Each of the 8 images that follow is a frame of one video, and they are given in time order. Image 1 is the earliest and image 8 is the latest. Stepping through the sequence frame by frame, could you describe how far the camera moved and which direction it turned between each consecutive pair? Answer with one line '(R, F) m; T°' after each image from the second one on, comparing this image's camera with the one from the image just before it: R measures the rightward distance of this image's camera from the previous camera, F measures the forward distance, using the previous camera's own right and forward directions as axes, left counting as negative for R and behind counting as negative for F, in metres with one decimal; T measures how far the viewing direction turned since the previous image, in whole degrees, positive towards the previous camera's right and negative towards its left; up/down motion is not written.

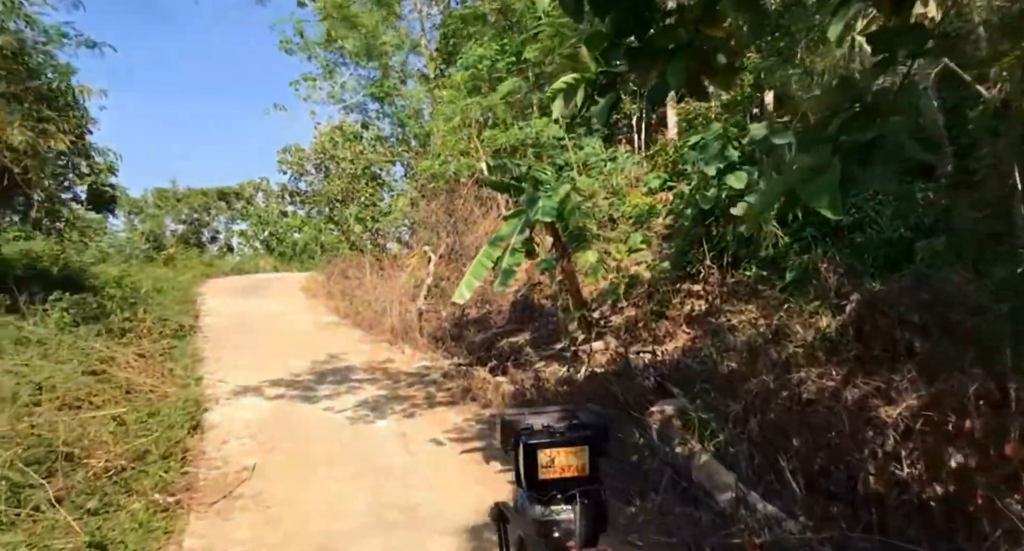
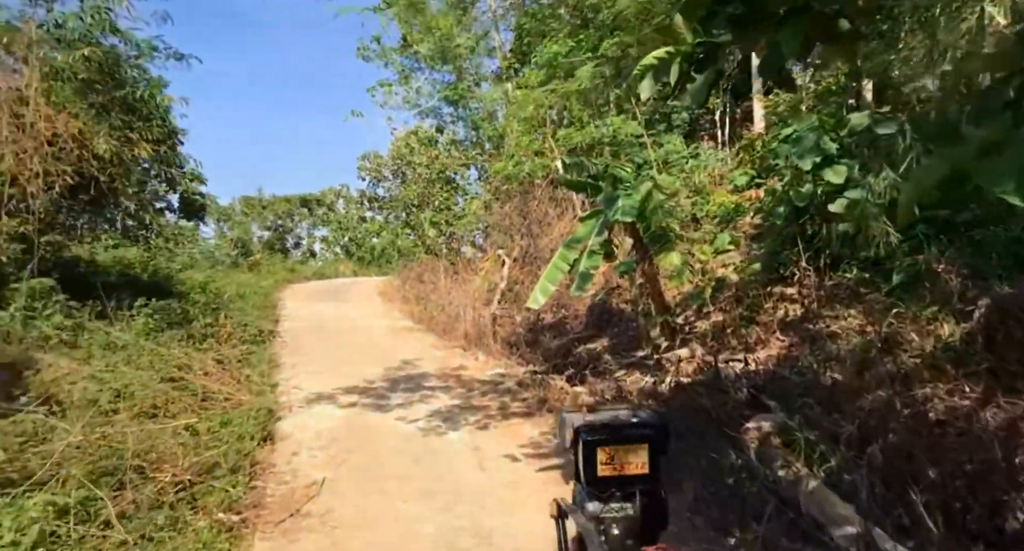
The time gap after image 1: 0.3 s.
(0.0, +0.3) m; -6°
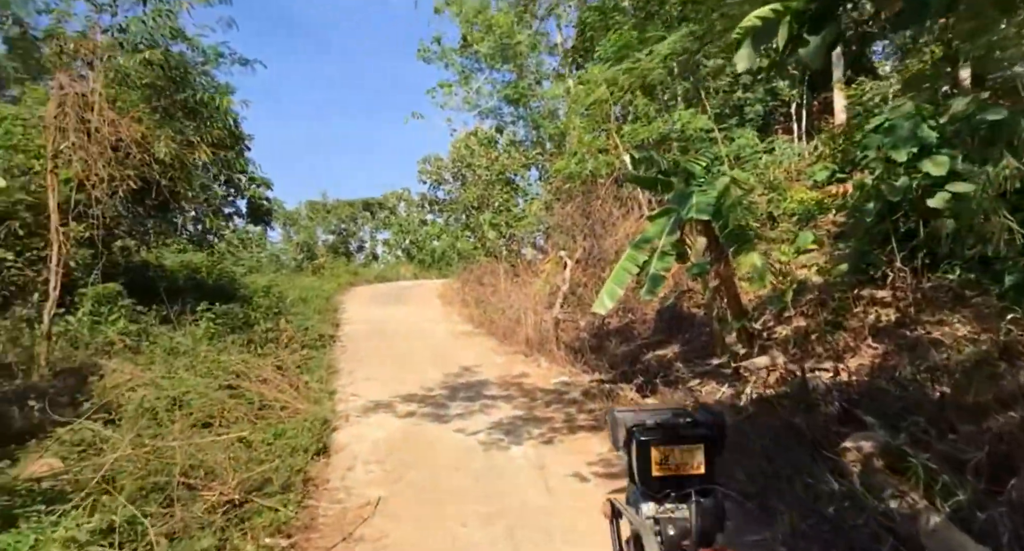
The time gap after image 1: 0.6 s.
(0.0, +0.3) m; -5°
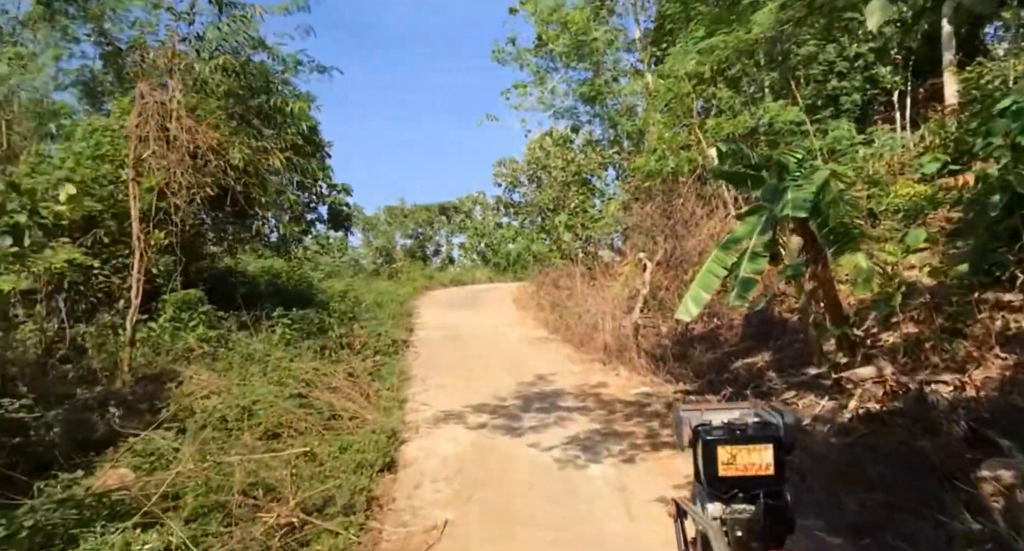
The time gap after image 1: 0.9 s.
(0.0, +0.3) m; -7°
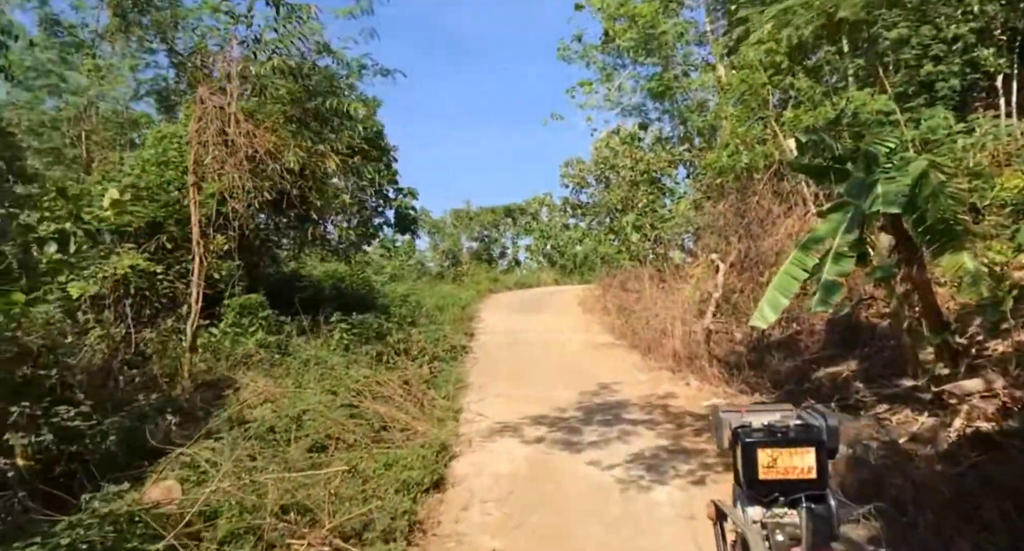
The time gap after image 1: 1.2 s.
(+0.1, +0.3) m; -6°
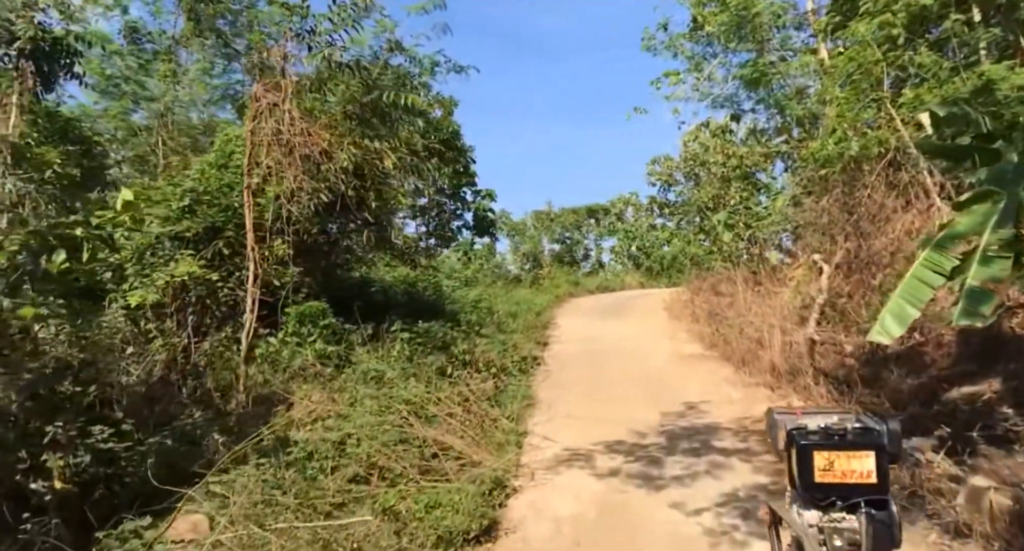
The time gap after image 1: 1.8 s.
(+0.1, +0.6) m; -7°
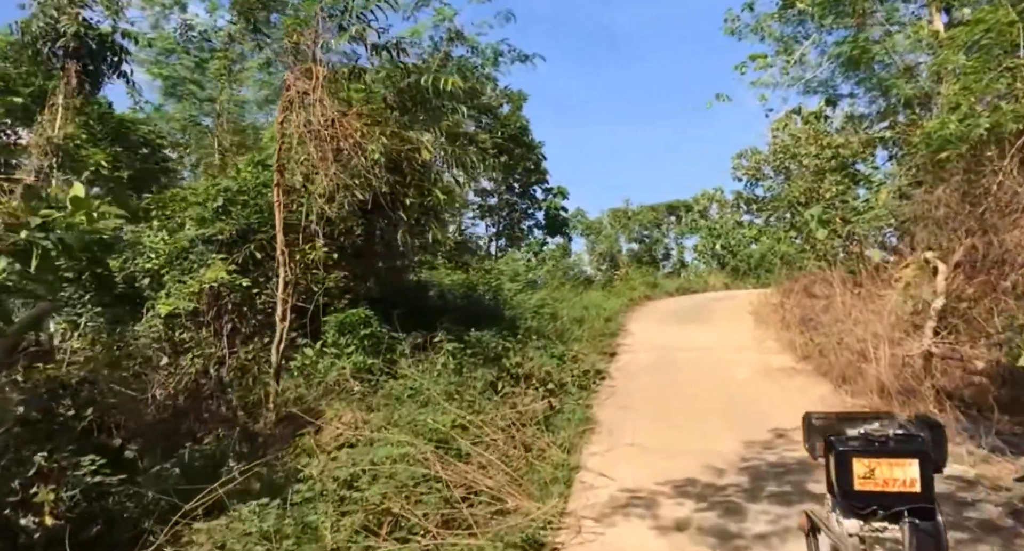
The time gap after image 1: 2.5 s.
(+0.2, +0.7) m; -7°
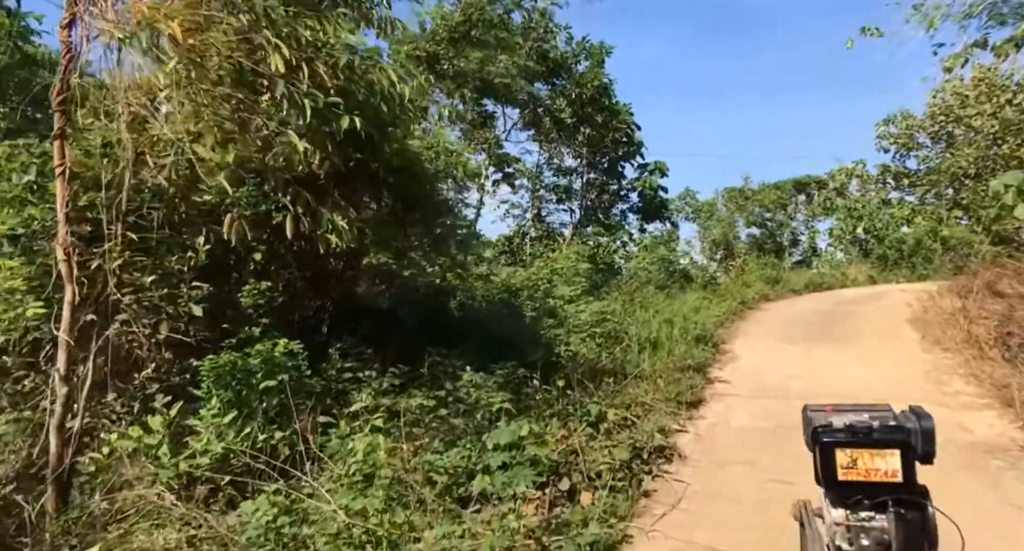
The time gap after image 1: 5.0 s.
(+0.7, +2.6) m; -10°
